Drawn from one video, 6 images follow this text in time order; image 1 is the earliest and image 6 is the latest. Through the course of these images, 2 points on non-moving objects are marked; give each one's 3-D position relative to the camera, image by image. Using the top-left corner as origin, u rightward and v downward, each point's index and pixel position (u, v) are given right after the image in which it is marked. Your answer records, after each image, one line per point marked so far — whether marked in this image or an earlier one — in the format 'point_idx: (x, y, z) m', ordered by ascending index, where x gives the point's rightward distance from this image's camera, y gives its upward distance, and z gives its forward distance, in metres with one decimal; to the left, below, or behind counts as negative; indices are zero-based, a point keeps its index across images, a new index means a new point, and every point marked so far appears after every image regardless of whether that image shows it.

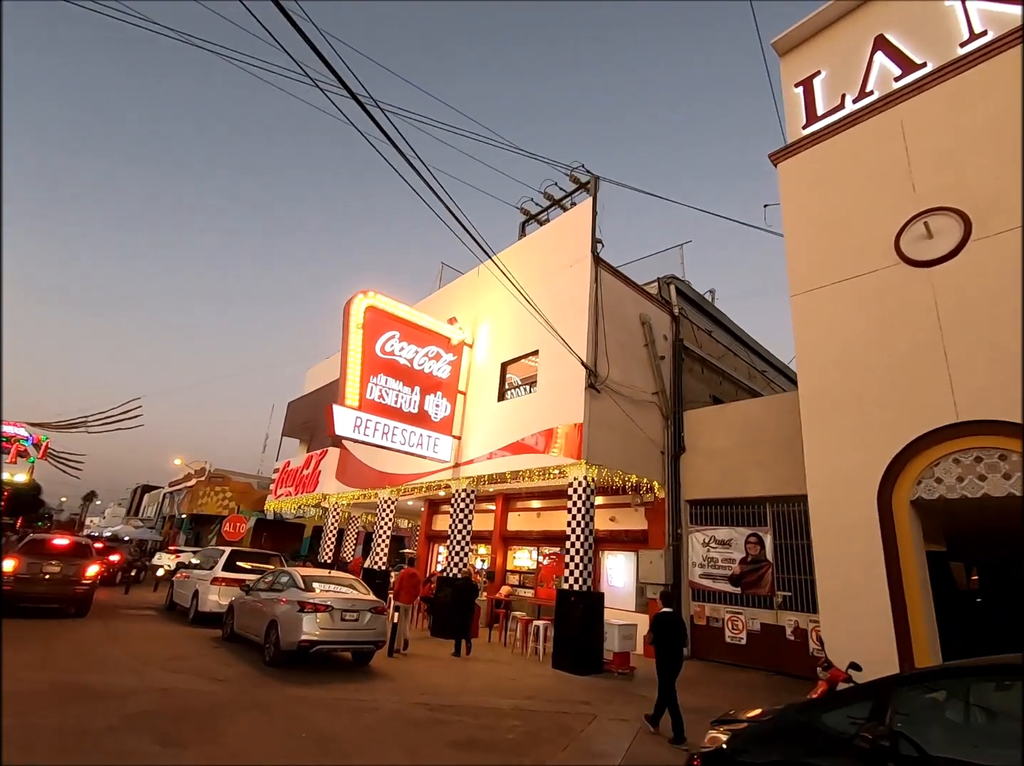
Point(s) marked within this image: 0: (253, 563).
0: (-6.8, -4.7, +14.0) m
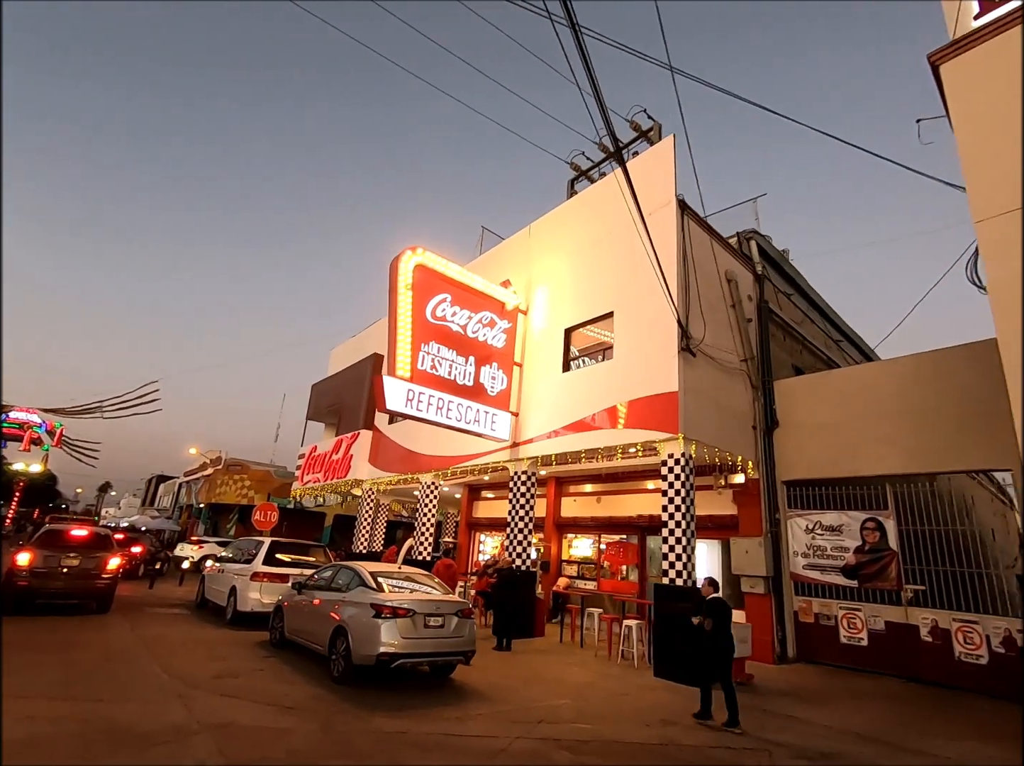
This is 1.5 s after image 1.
0: (-5.0, -3.9, +12.4) m
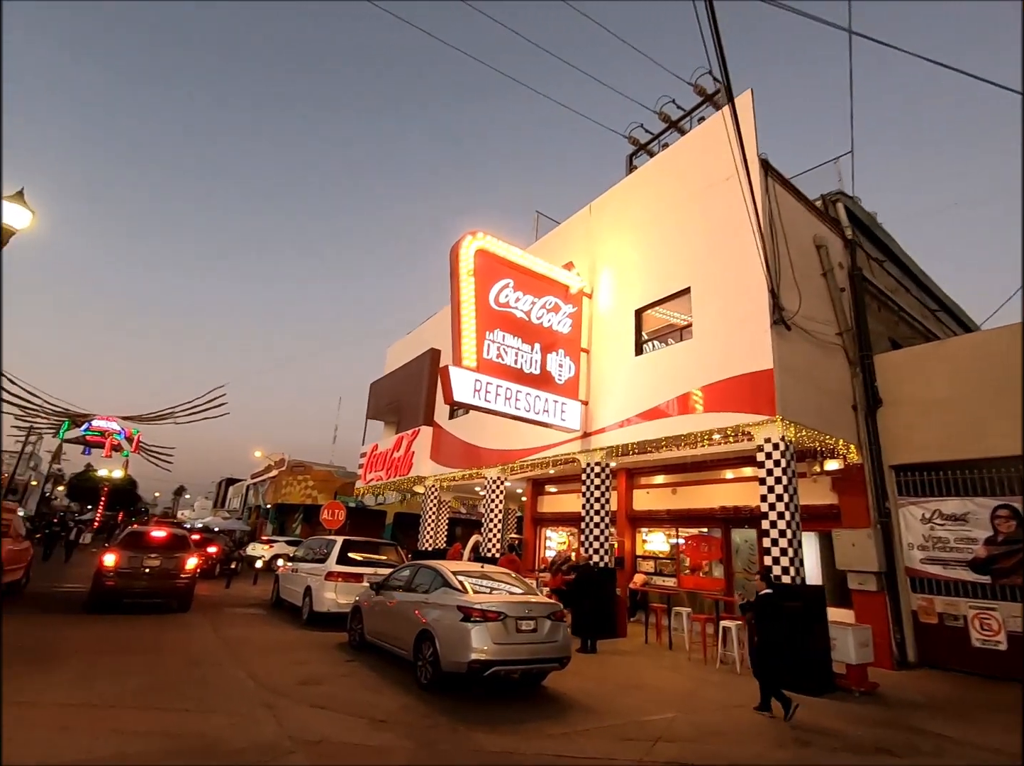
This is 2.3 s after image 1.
0: (-3.3, -3.8, +12.1) m
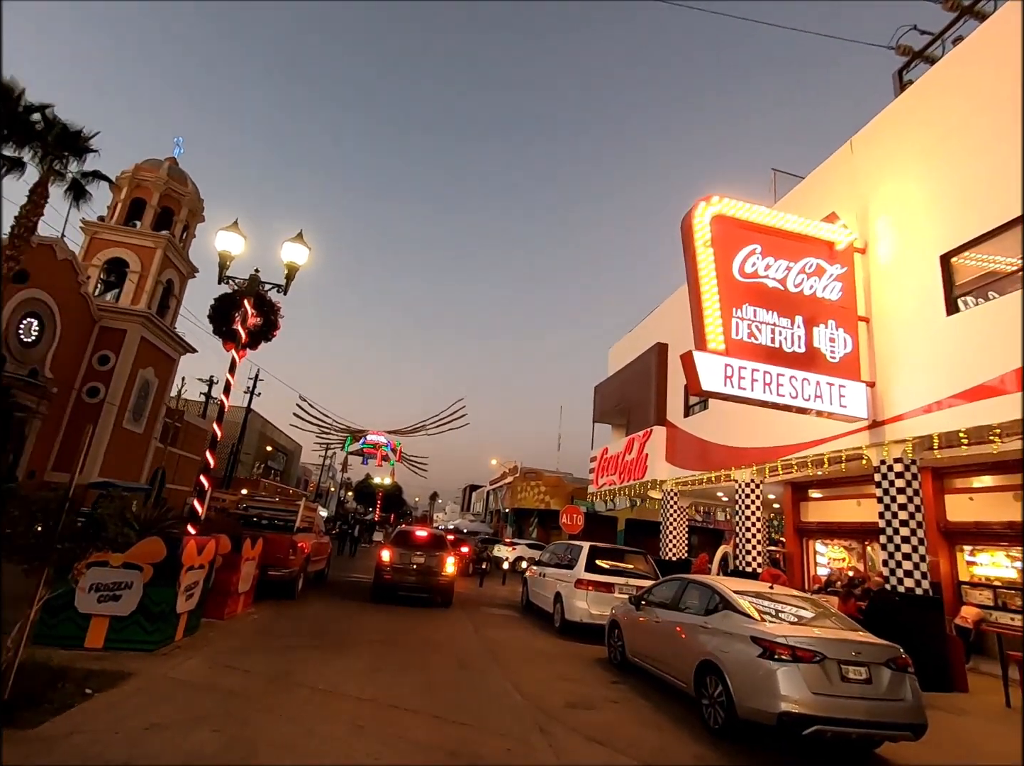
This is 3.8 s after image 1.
0: (+2.1, -3.7, +11.2) m
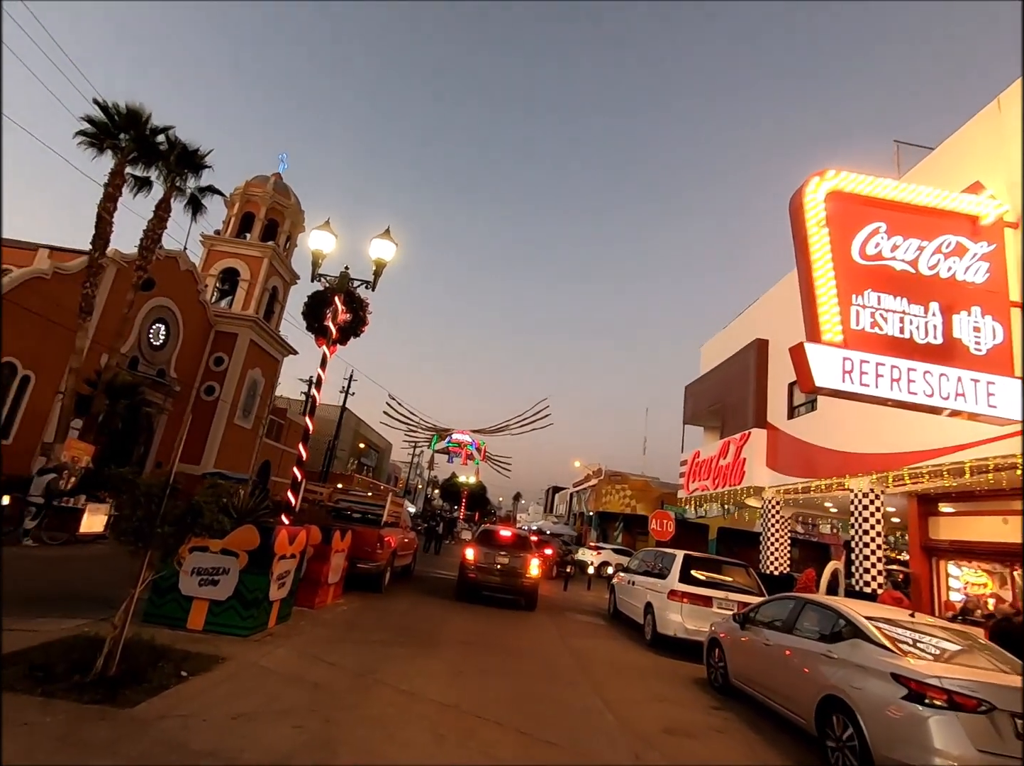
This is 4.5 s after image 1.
0: (+3.8, -3.6, +10.3) m
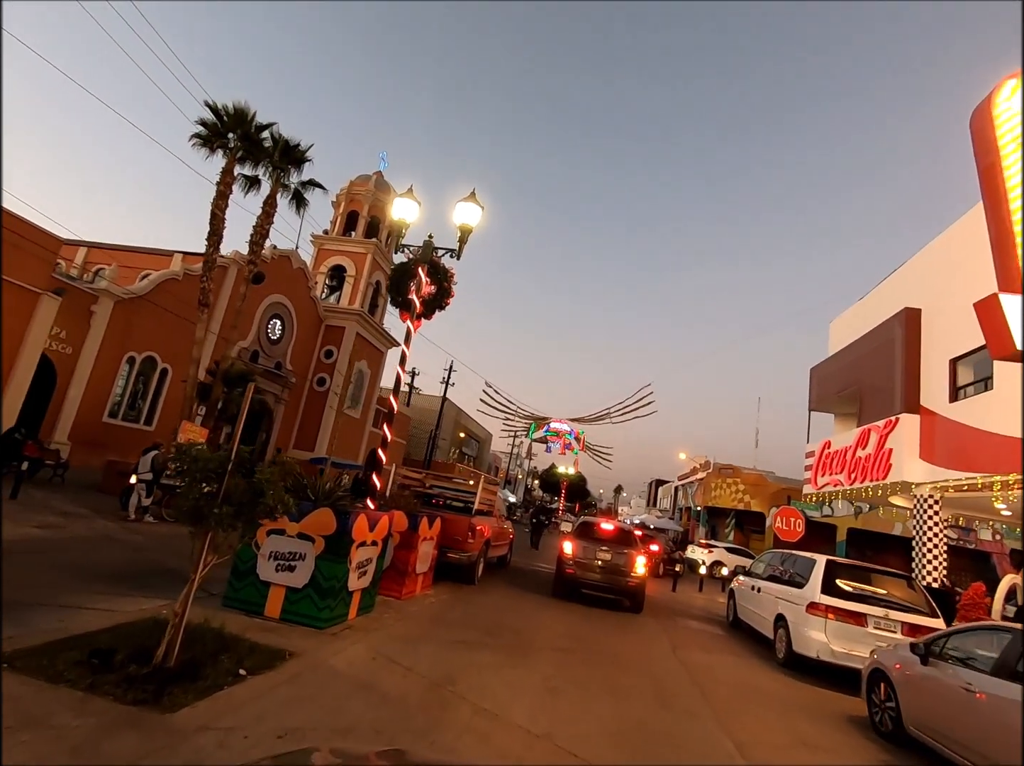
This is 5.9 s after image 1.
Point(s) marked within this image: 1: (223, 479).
0: (+5.5, -3.2, +8.4) m
1: (-2.7, -0.9, +5.0) m
